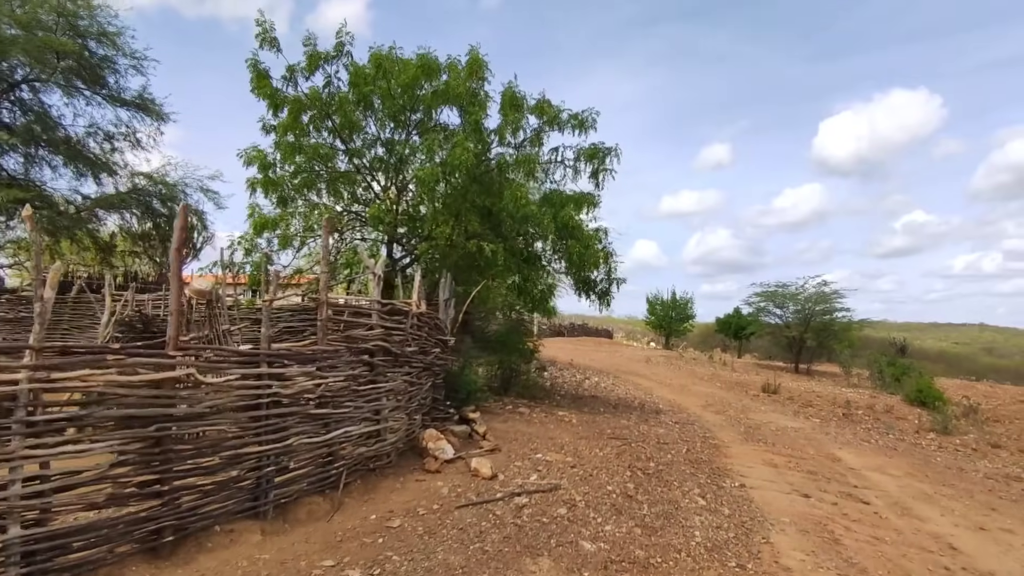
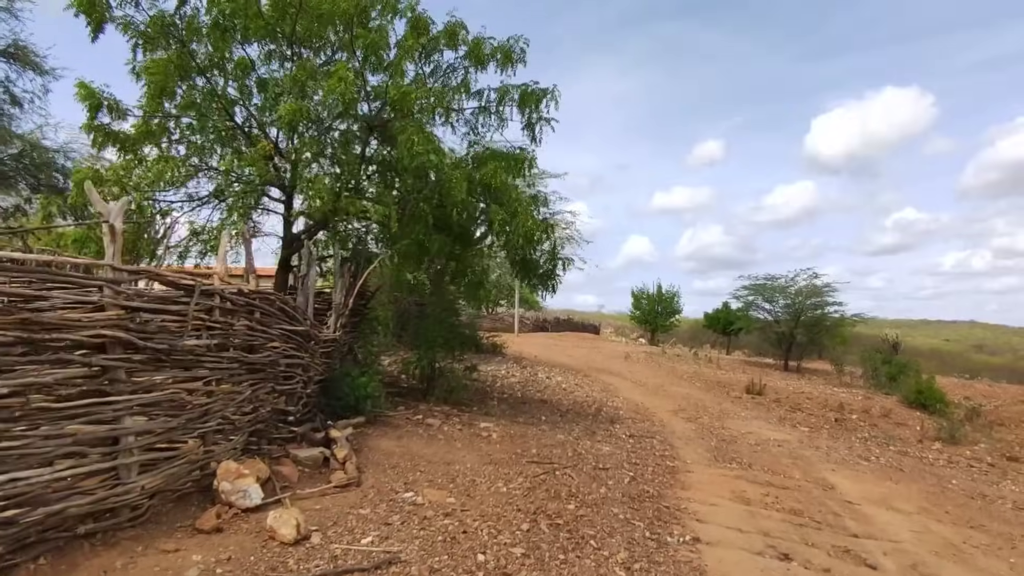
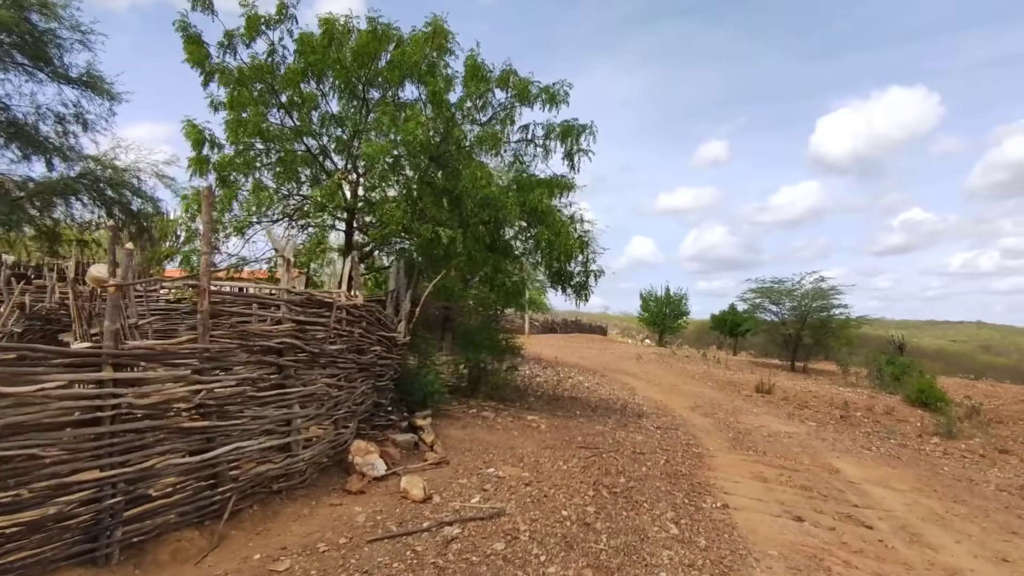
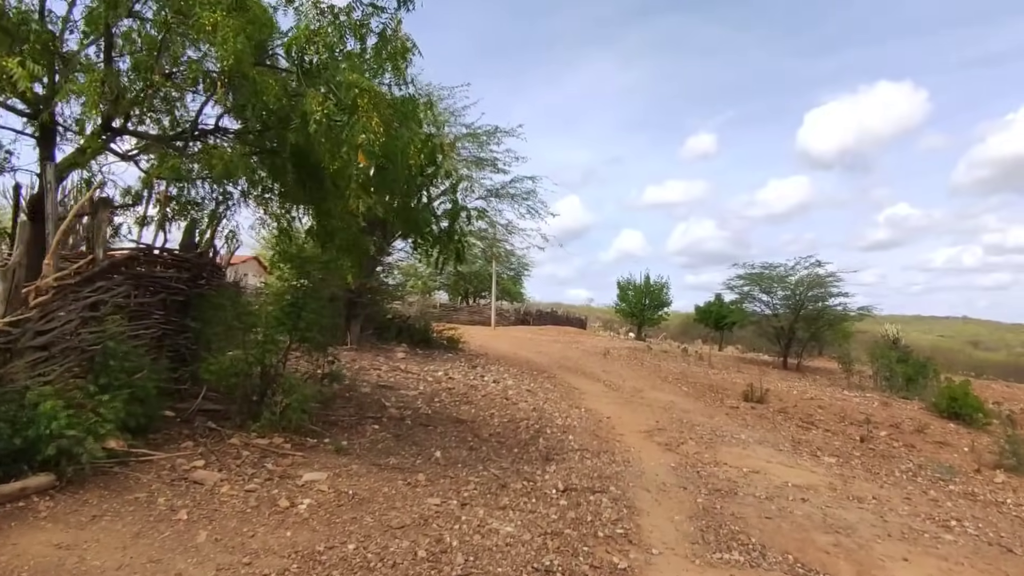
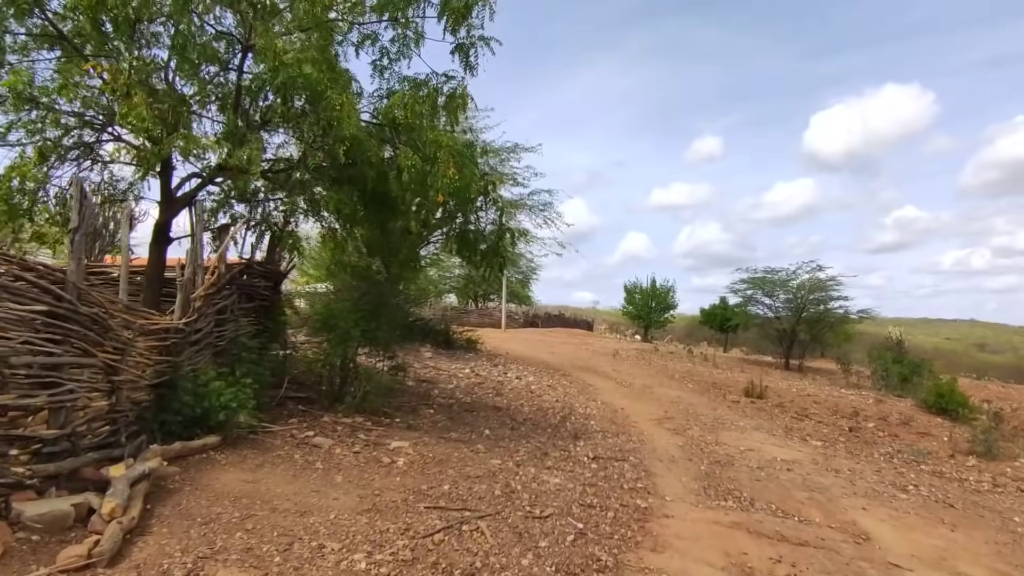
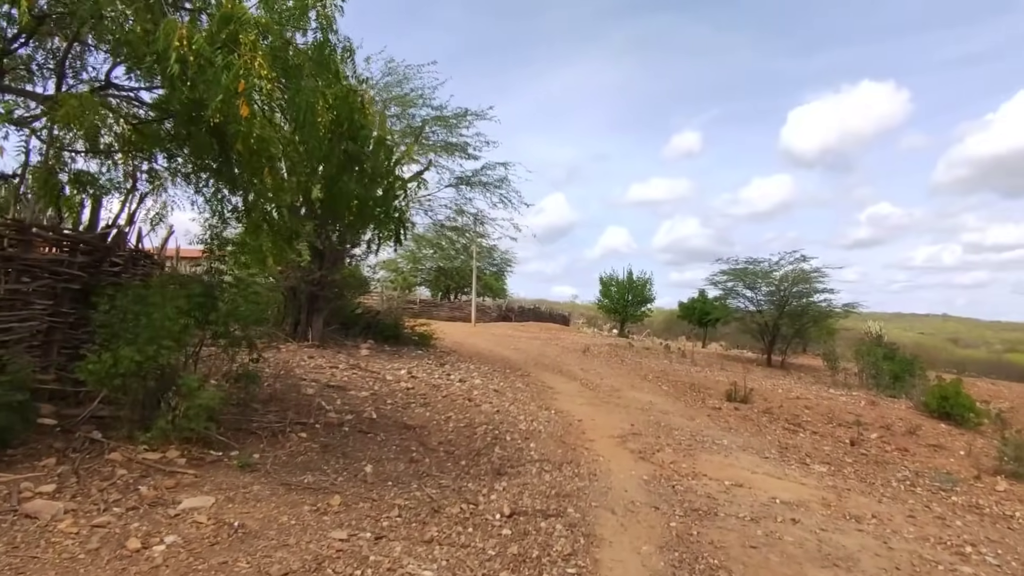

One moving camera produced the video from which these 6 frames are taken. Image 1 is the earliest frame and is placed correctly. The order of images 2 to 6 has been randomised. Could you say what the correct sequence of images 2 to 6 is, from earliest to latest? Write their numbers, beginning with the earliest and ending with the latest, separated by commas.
3, 2, 5, 4, 6
